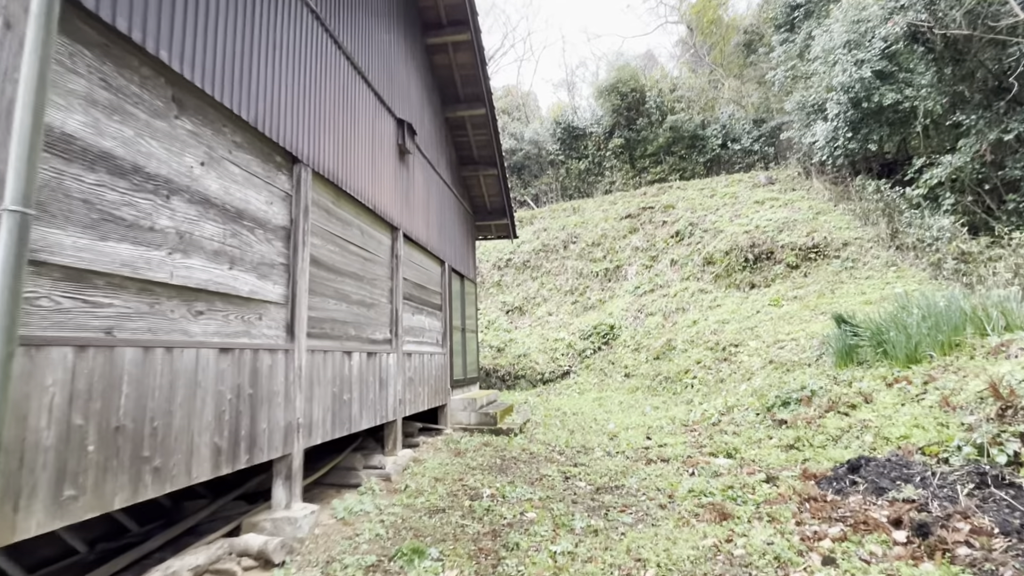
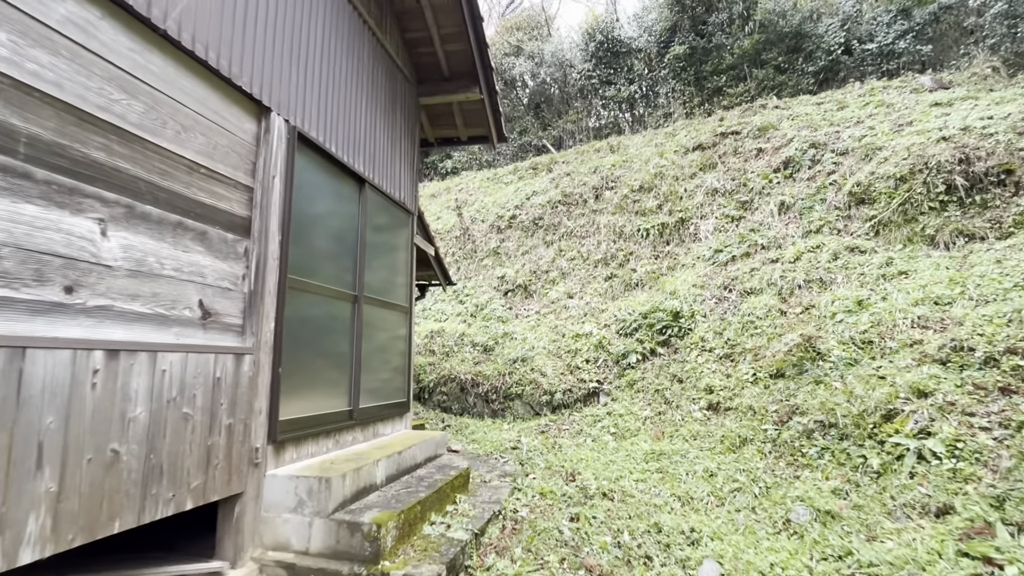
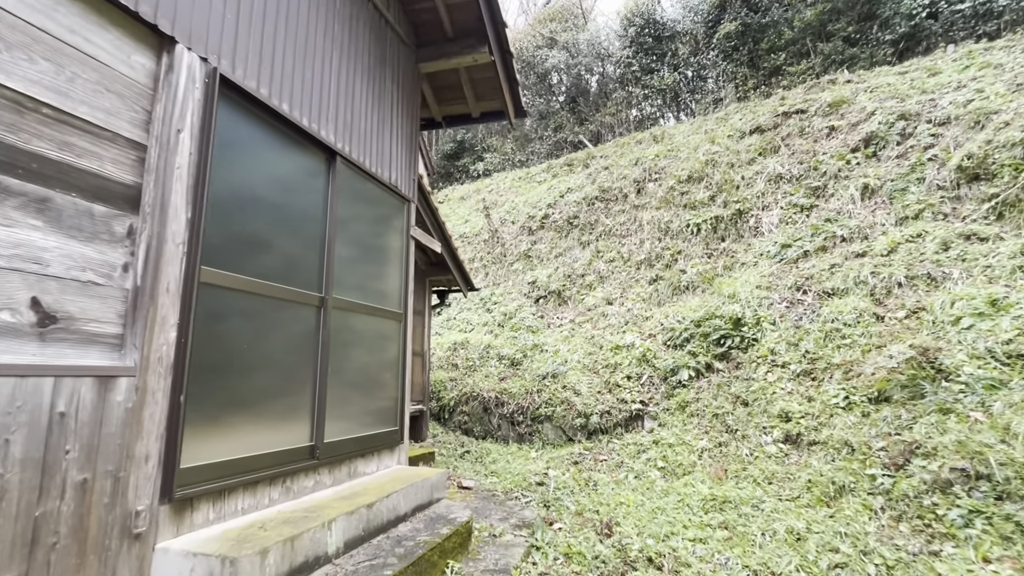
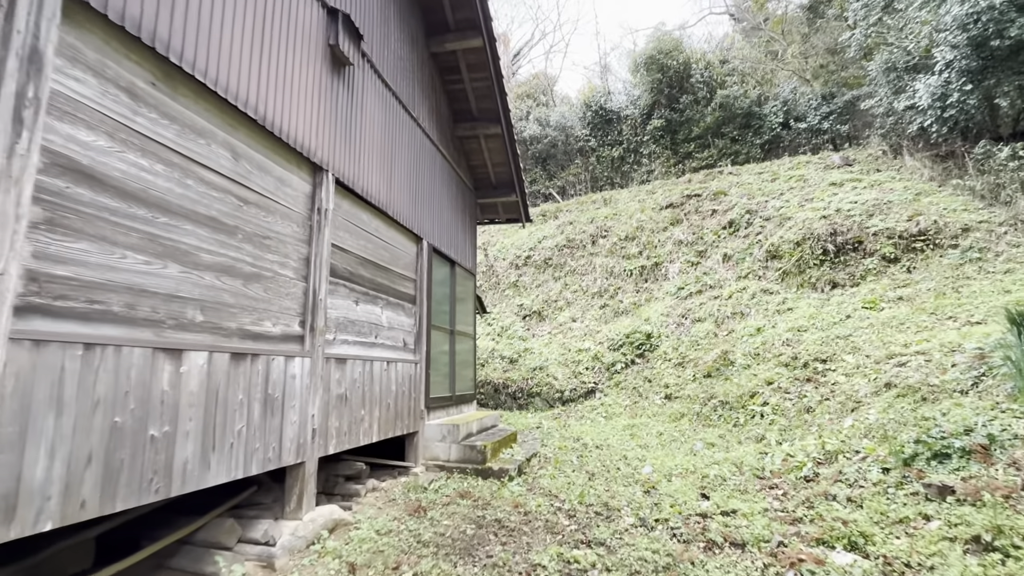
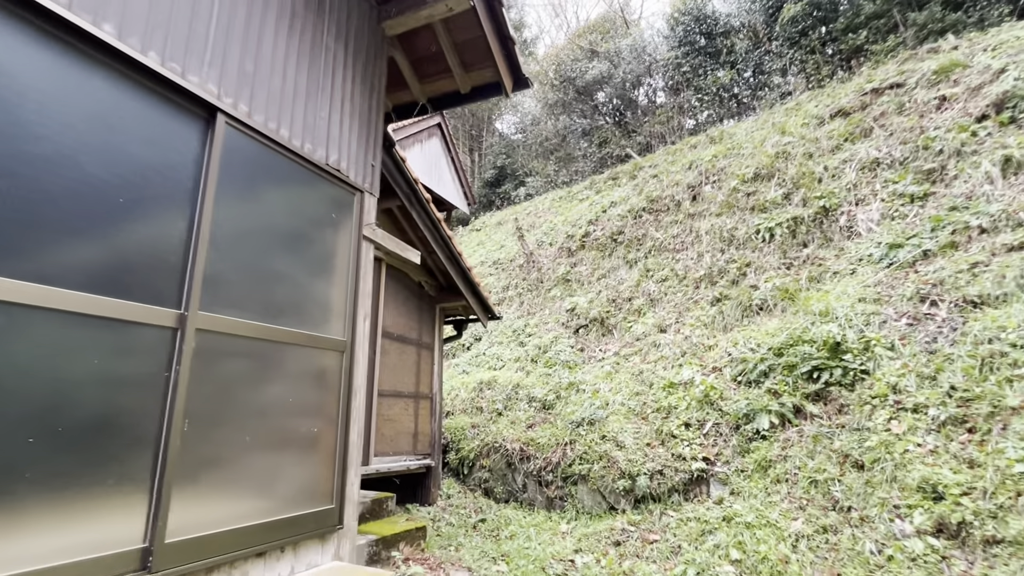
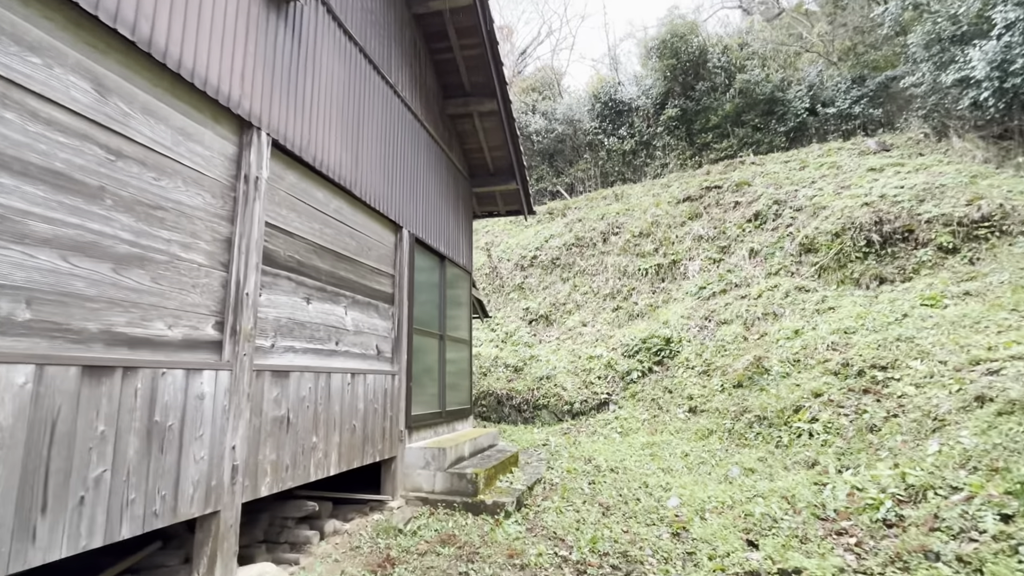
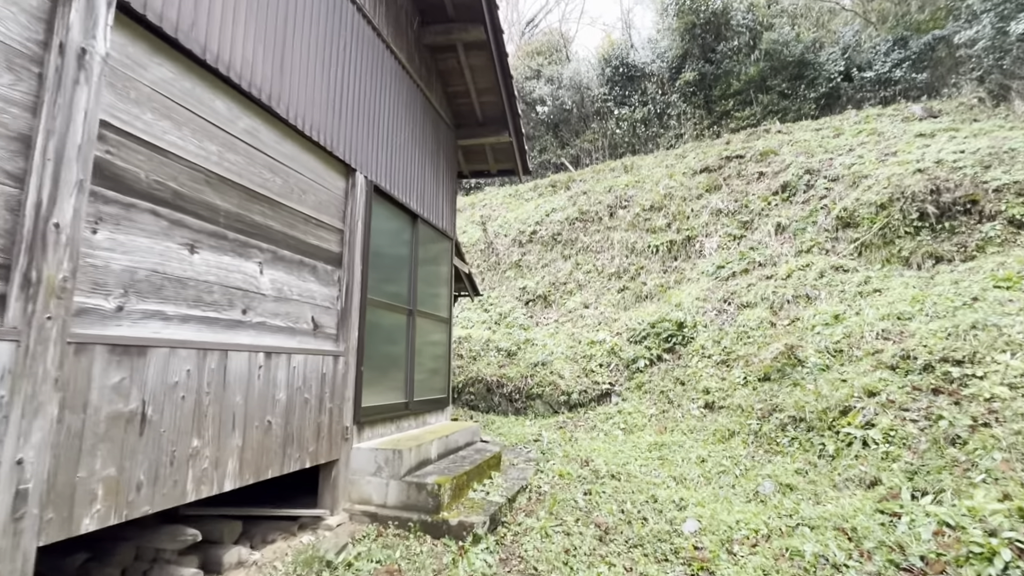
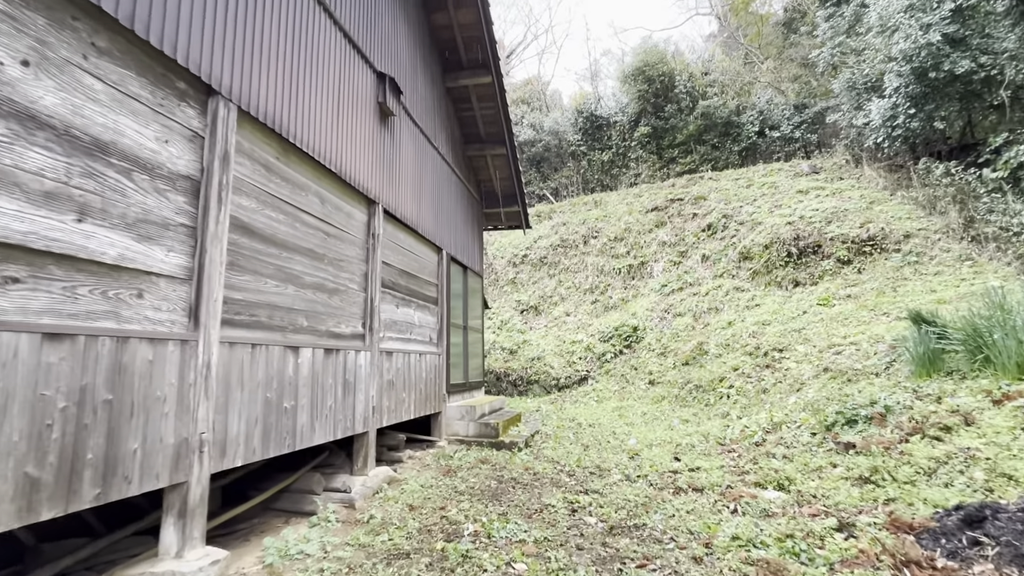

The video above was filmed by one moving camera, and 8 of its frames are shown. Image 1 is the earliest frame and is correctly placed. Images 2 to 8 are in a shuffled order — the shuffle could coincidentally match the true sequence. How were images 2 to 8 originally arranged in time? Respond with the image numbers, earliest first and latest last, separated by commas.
8, 4, 6, 7, 2, 3, 5
